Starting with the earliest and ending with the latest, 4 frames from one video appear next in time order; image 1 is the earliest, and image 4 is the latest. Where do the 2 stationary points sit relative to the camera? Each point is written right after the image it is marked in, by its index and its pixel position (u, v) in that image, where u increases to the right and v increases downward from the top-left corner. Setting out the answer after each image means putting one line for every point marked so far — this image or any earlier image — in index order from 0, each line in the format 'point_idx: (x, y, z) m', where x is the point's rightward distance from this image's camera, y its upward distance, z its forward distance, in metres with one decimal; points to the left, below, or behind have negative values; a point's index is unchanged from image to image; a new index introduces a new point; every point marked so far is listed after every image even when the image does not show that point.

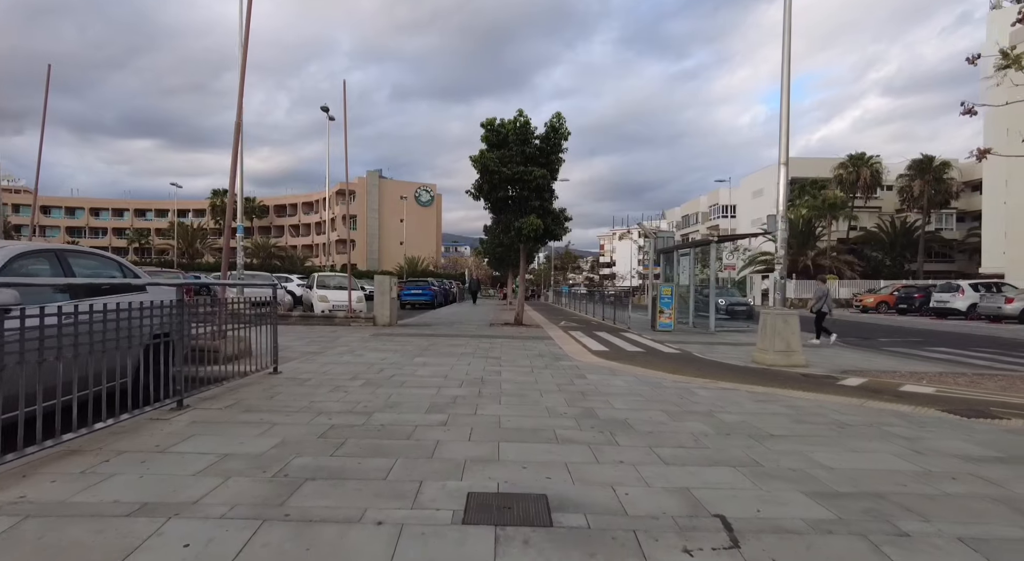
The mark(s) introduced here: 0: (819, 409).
0: (+3.4, -1.4, +6.2) m
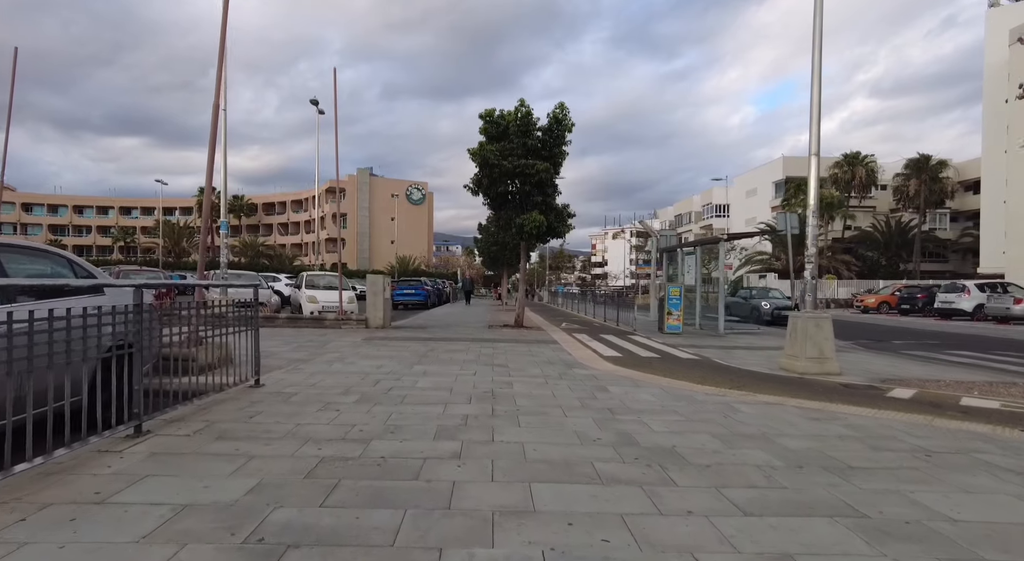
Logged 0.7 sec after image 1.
0: (+3.6, -1.4, +5.3) m
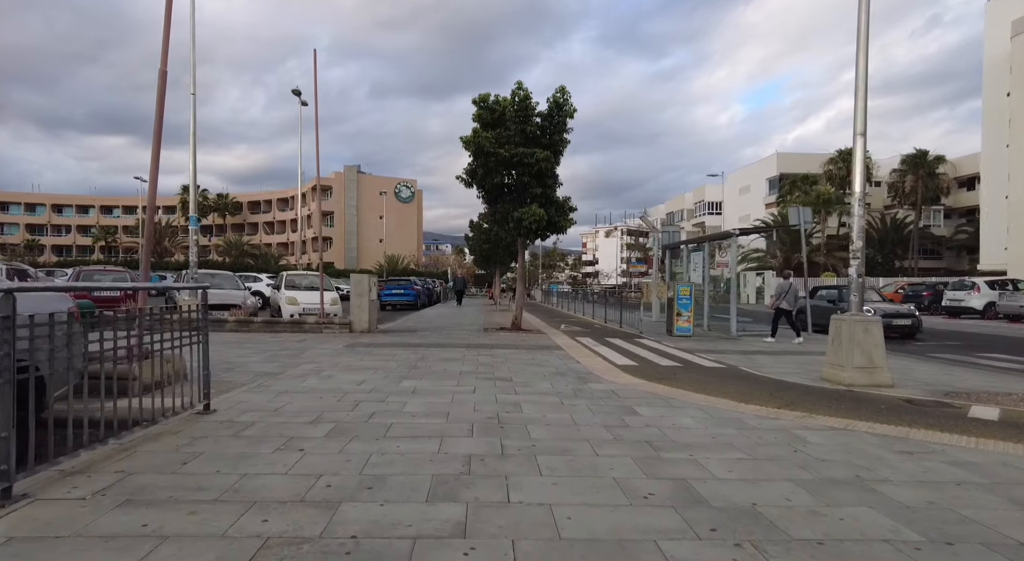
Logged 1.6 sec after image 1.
0: (+3.8, -1.4, +4.1) m
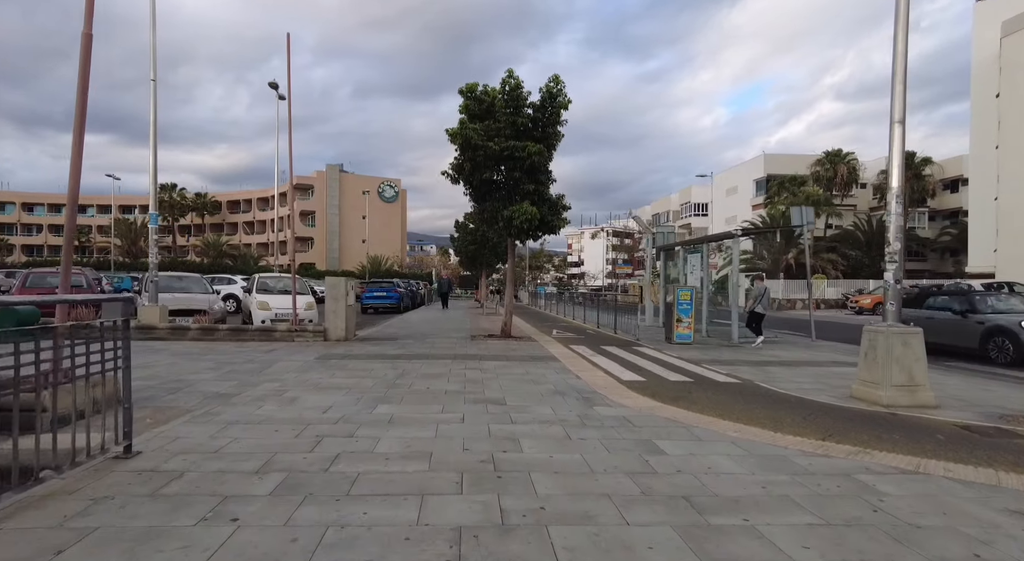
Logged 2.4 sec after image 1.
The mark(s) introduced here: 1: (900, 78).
0: (+3.8, -1.5, +3.2) m
1: (+5.1, +2.7, +7.2) m
